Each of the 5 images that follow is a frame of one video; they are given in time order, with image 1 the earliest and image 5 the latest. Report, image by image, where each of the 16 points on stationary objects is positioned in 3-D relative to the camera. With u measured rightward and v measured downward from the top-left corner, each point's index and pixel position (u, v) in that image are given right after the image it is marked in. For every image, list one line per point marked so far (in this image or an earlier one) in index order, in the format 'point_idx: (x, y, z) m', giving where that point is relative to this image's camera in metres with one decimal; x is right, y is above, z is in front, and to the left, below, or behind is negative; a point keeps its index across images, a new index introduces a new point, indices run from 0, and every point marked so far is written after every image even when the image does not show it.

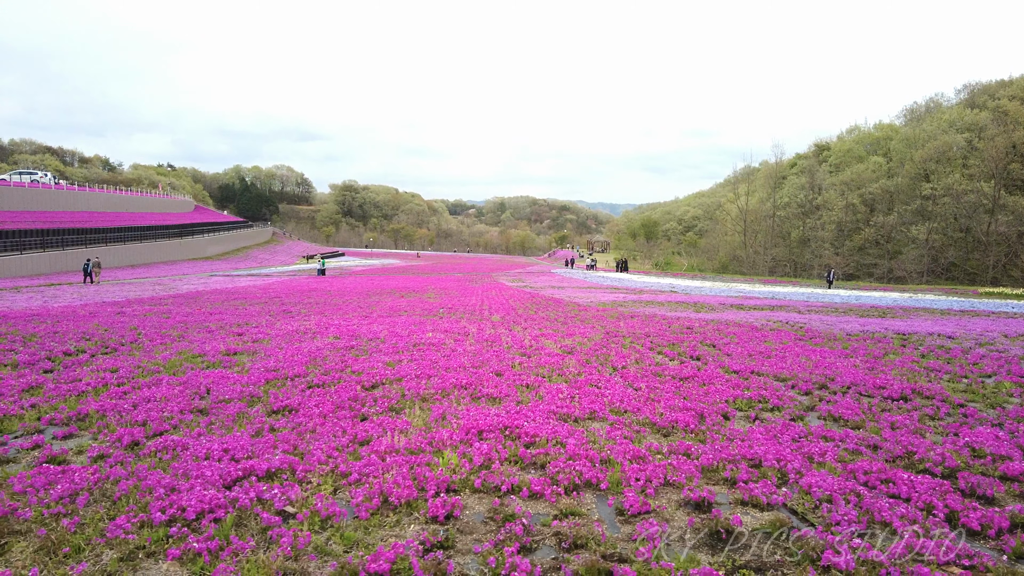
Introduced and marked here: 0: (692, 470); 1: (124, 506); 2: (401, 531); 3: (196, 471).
0: (+2.1, -2.0, +4.9) m
1: (-3.6, -2.1, +4.2) m
2: (-1.0, -2.1, +3.9) m
3: (-3.4, -2.0, +4.7) m
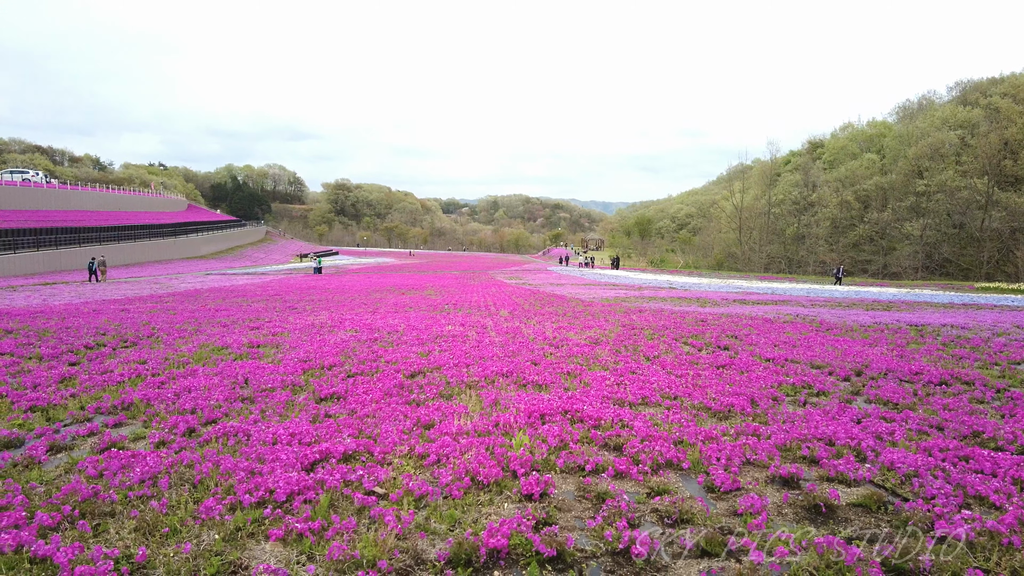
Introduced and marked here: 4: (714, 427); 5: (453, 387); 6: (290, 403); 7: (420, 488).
0: (+2.9, -1.8, +4.9) m
1: (-2.8, -1.9, +4.1) m
2: (-0.1, -1.9, +3.9) m
3: (-2.5, -1.7, +4.6) m
4: (+2.6, -1.8, +5.8) m
5: (-1.0, -1.7, +7.5) m
6: (-3.4, -1.8, +6.8) m
7: (-0.8, -1.8, +4.0) m
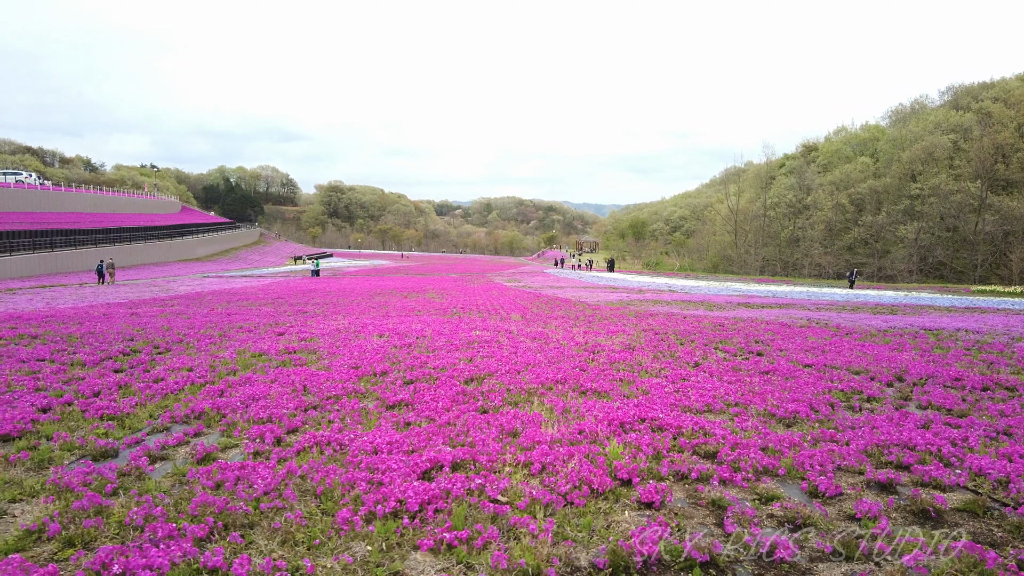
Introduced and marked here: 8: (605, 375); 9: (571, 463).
0: (+4.0, -1.9, +5.1) m
1: (-1.7, -2.0, +4.2) m
2: (+1.0, -2.1, +4.0) m
3: (-1.4, -1.9, +4.8) m
4: (+3.7, -1.9, +5.9) m
5: (+0.1, -1.8, +7.6) m
6: (-2.3, -1.9, +6.9) m
7: (+0.3, -1.9, +4.1) m
8: (+1.9, -1.8, +9.0) m
9: (+0.6, -1.9, +4.8) m
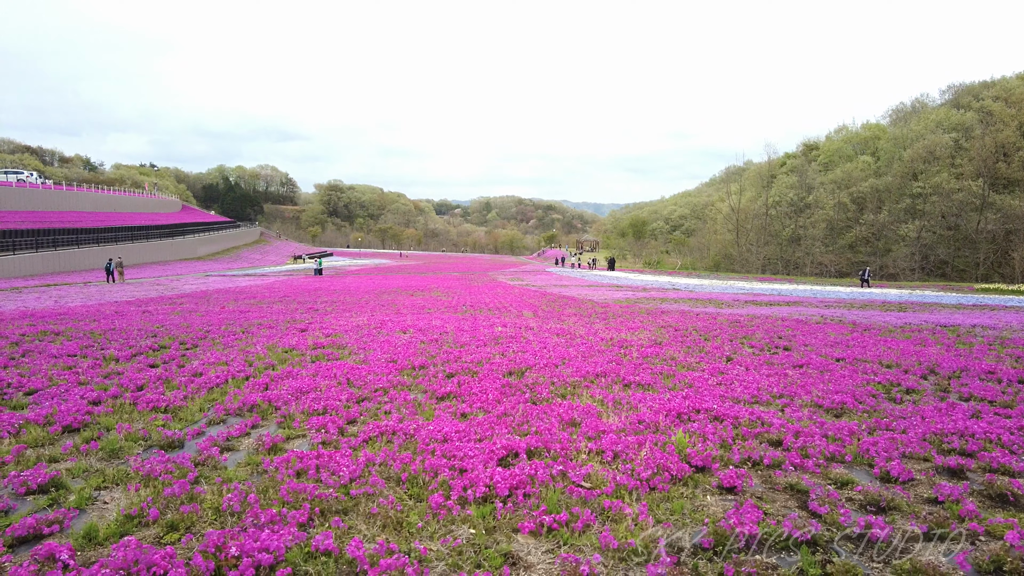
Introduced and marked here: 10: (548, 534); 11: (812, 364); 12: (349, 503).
0: (+4.8, -1.8, +5.2) m
1: (-0.9, -1.9, +4.2) m
2: (+1.8, -2.0, +4.1) m
3: (-0.6, -1.8, +4.8) m
4: (+4.5, -1.8, +6.0) m
5: (+0.9, -1.7, +7.7) m
6: (-1.5, -1.8, +7.0) m
7: (+1.1, -1.8, +4.2) m
8: (+2.7, -1.6, +9.1) m
9: (+1.4, -1.8, +4.8) m
10: (+0.3, -2.0, +3.5) m
11: (+6.8, -1.7, +10.0) m
12: (-1.5, -1.9, +3.9) m
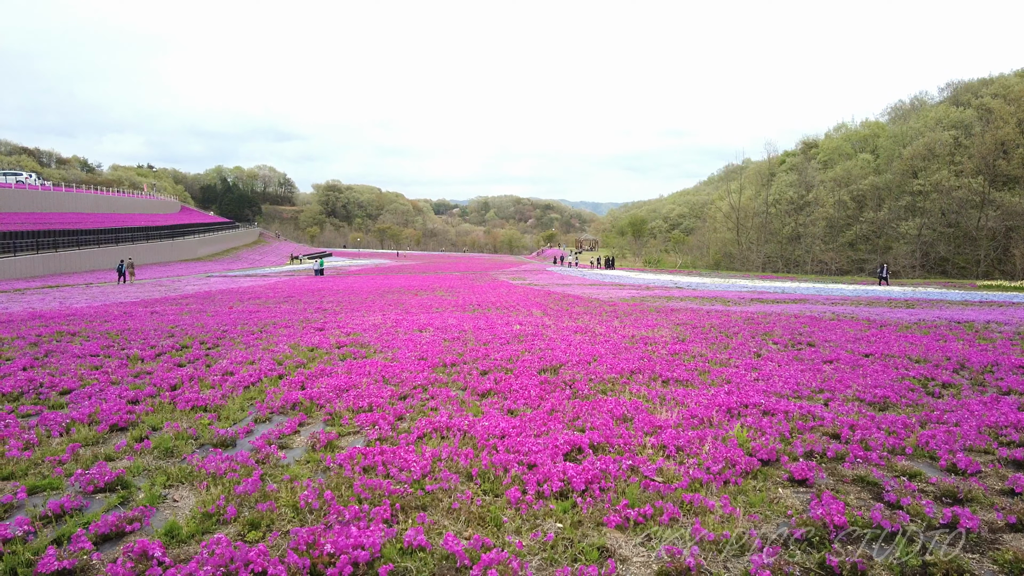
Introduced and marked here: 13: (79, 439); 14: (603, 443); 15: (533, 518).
0: (+5.5, -1.8, +5.2) m
1: (-0.2, -1.8, +4.2) m
2: (+2.5, -1.9, +4.1) m
3: (+0.1, -1.7, +4.8) m
4: (+5.2, -1.7, +6.0) m
5: (+1.5, -1.7, +7.7) m
6: (-0.9, -1.8, +7.0) m
7: (+1.8, -1.8, +4.2) m
8: (+3.4, -1.6, +9.1) m
9: (+2.1, -1.7, +4.8) m
10: (+1.0, -1.9, +3.5) m
11: (+7.5, -1.6, +10.0) m
12: (-0.8, -1.9, +3.9) m
13: (-5.7, -2.0, +5.8) m
14: (+1.0, -1.7, +5.0) m
15: (+0.2, -1.9, +3.7) m
